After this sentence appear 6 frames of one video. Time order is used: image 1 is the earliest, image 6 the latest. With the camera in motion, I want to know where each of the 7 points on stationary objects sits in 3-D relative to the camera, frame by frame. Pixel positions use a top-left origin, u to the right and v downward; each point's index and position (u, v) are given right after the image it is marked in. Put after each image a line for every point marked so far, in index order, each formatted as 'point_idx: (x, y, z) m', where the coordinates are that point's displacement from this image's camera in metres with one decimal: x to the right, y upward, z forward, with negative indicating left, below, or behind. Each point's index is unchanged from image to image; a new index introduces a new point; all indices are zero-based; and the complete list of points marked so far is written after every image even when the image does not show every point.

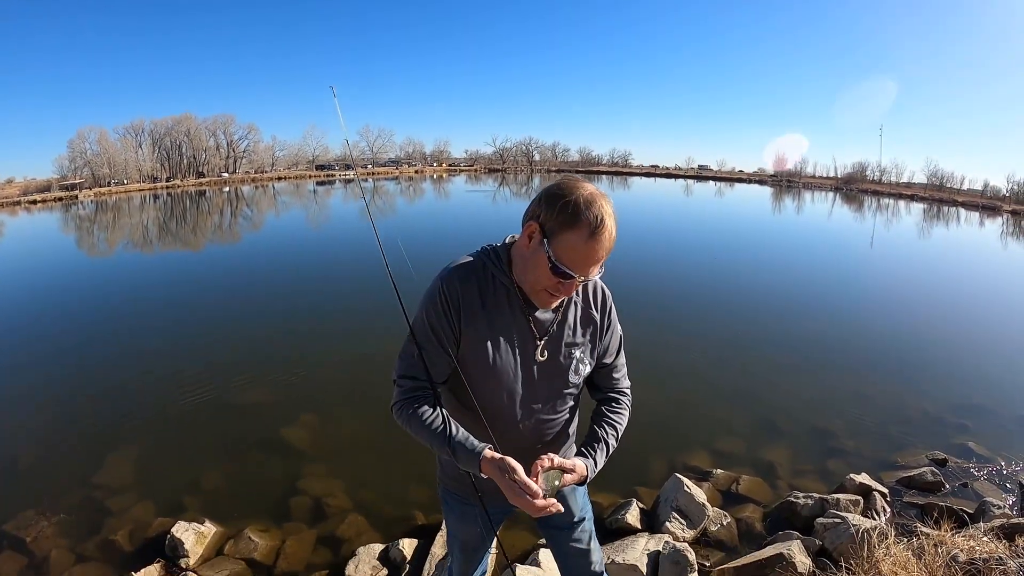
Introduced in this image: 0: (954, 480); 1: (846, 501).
0: (+6.4, -2.8, +8.1) m
1: (+4.3, -2.7, +7.4) m
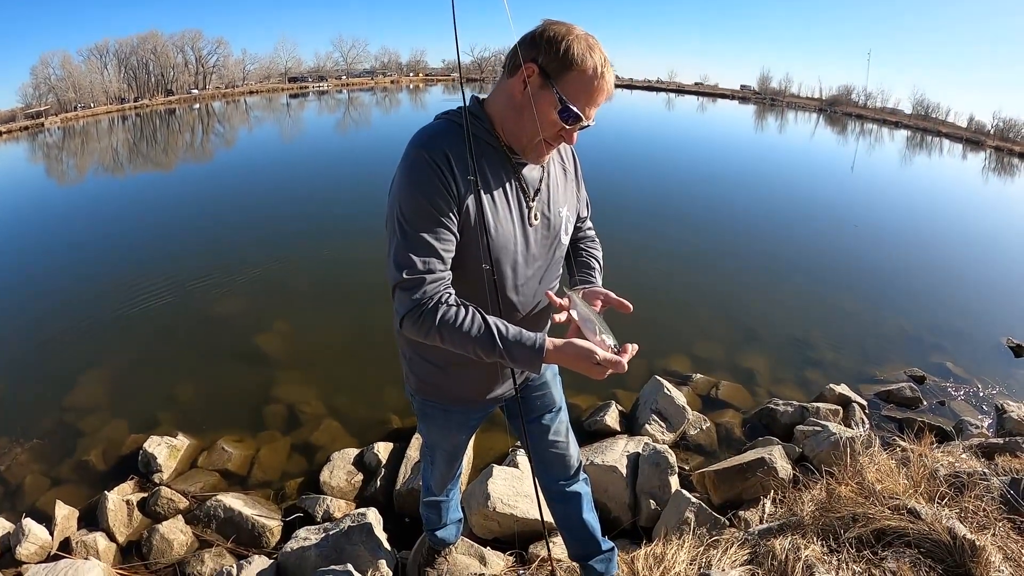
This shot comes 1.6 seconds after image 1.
0: (+6.1, -1.6, +8.2) m
1: (+4.0, -1.6, +7.3) m
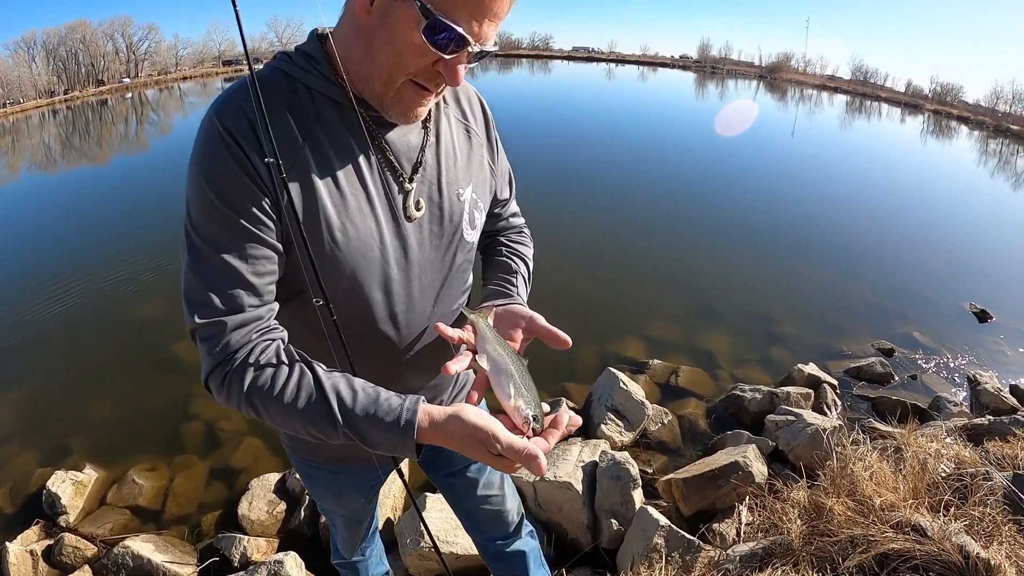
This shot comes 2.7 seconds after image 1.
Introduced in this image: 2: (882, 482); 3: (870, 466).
0: (+5.3, -1.1, +7.8) m
1: (+3.4, -1.3, +6.8) m
2: (+2.7, -1.4, +4.2) m
3: (+2.8, -1.4, +4.4) m
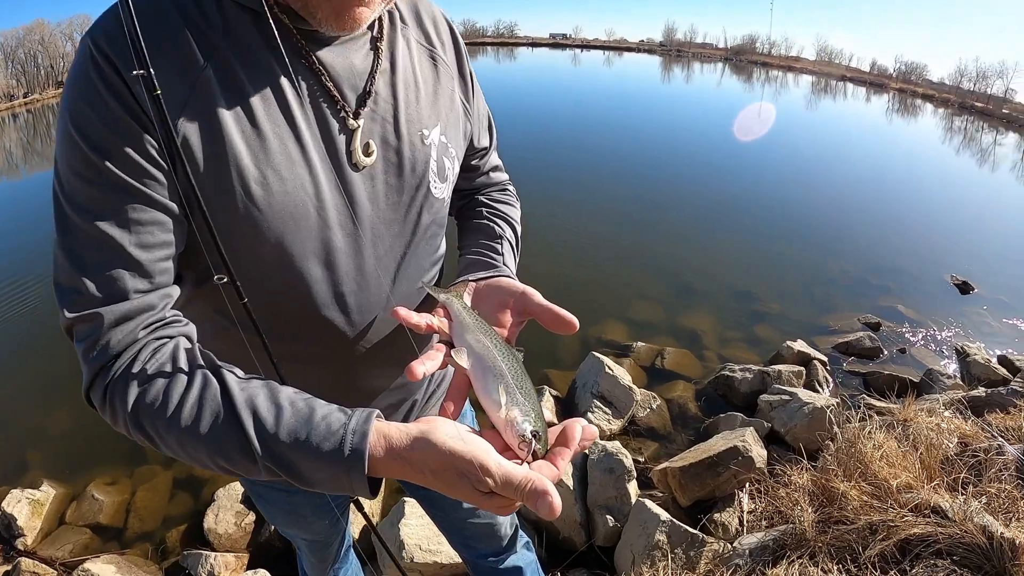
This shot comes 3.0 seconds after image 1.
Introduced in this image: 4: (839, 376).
0: (+5.1, -0.8, +7.6) m
1: (+3.2, -1.0, +6.6) m
2: (+2.7, -1.2, +4.0) m
3: (+2.7, -1.2, +4.2) m
4: (+4.0, -1.1, +7.0) m
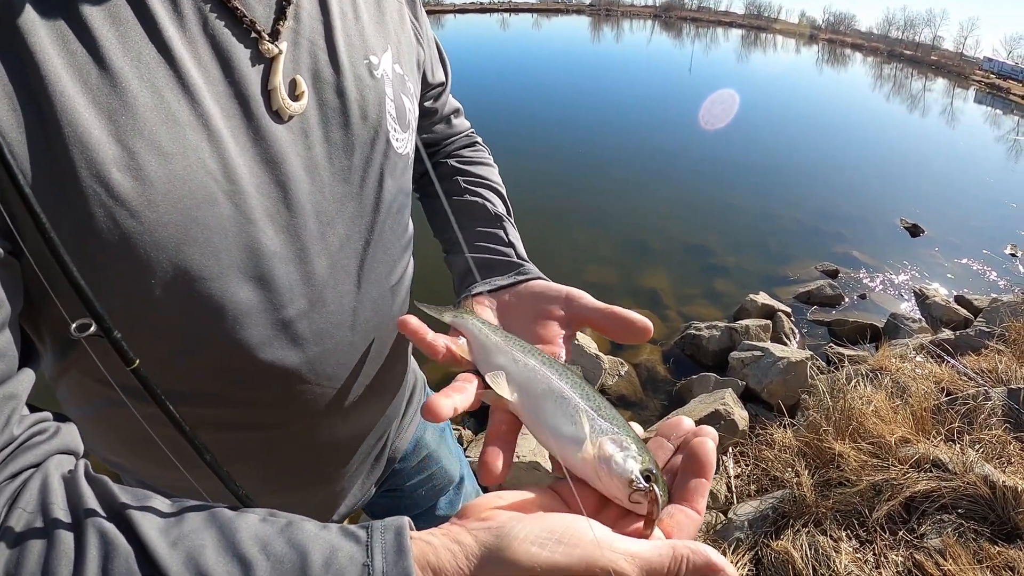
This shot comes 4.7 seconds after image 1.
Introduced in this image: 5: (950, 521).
0: (+4.6, -0.1, +7.7) m
1: (+2.8, -0.5, +6.5) m
2: (+2.5, -0.9, +3.9) m
3: (+2.5, -0.8, +4.1) m
4: (+3.6, -0.5, +7.0) m
5: (+2.4, -1.2, +3.1) m
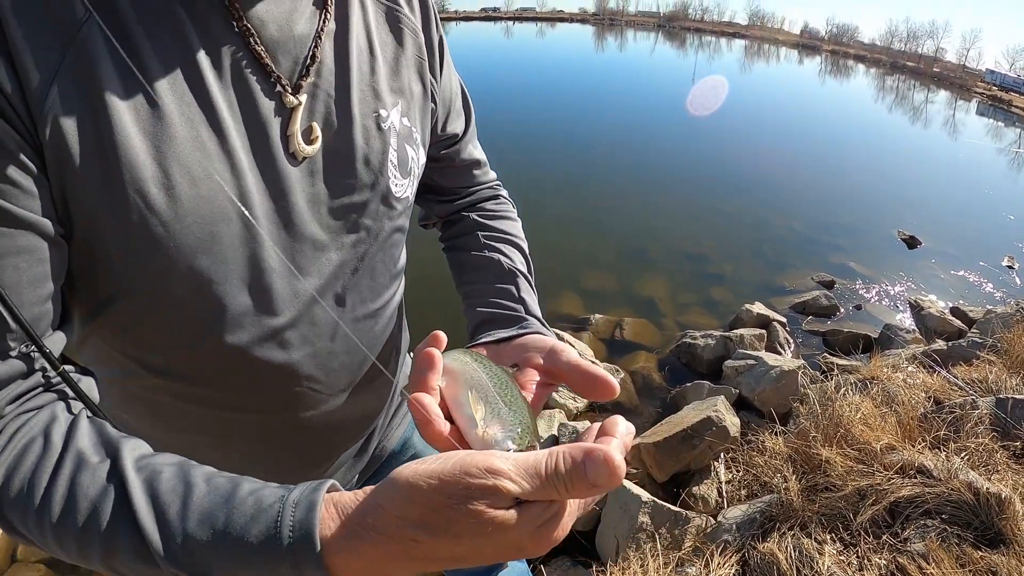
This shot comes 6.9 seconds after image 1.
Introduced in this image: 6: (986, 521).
0: (+4.5, -0.2, +7.7) m
1: (+2.8, -0.6, +6.5) m
2: (+2.5, -0.9, +3.9) m
3: (+2.5, -0.9, +4.2) m
4: (+3.6, -0.6, +7.0) m
5: (+2.3, -1.3, +3.1) m
6: (+2.6, -1.3, +3.1) m
